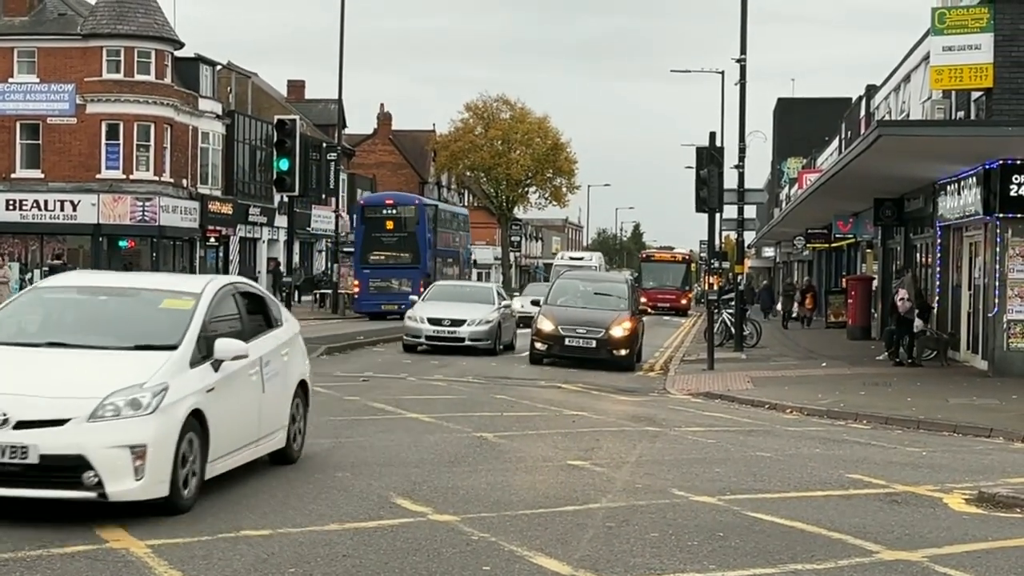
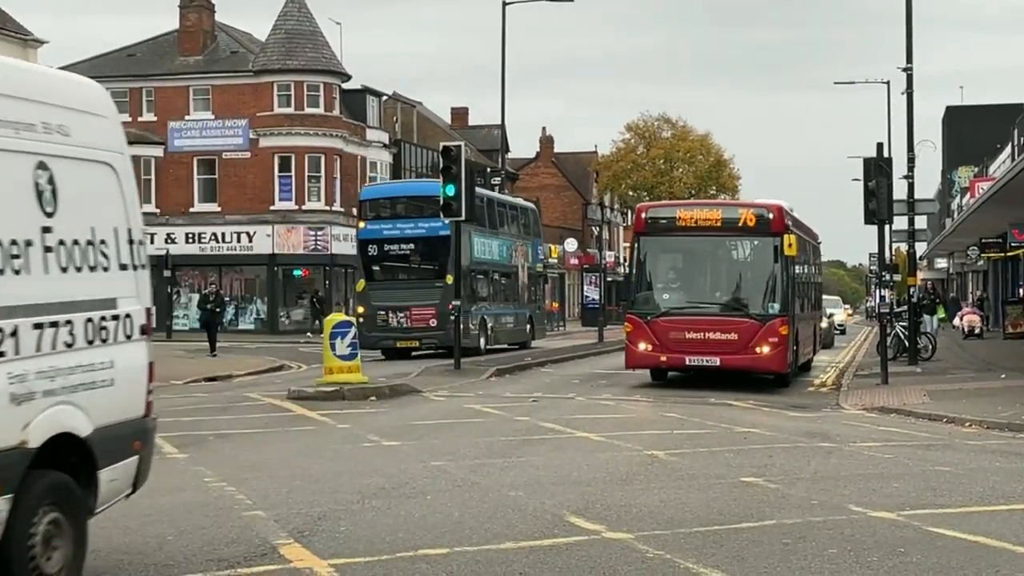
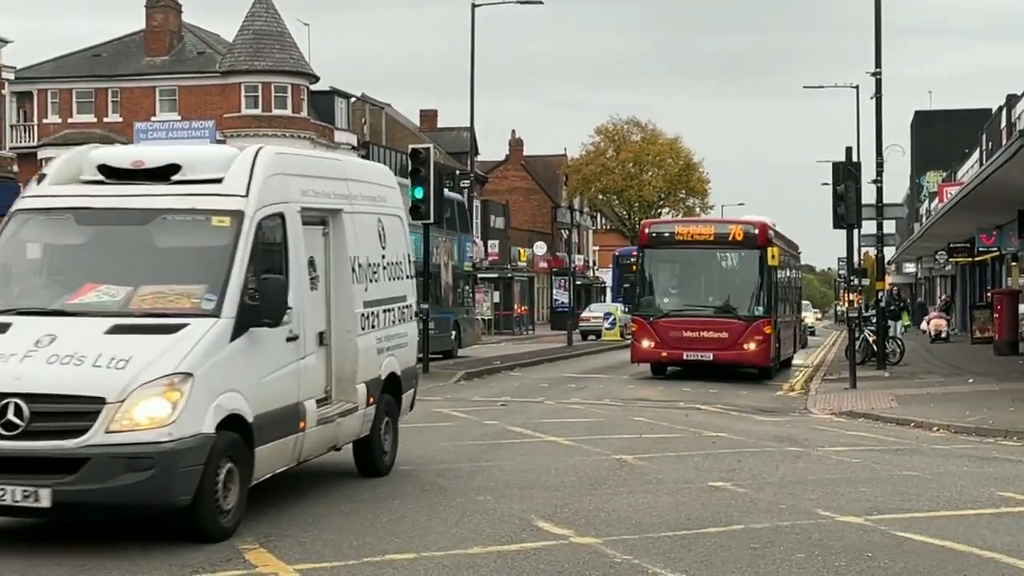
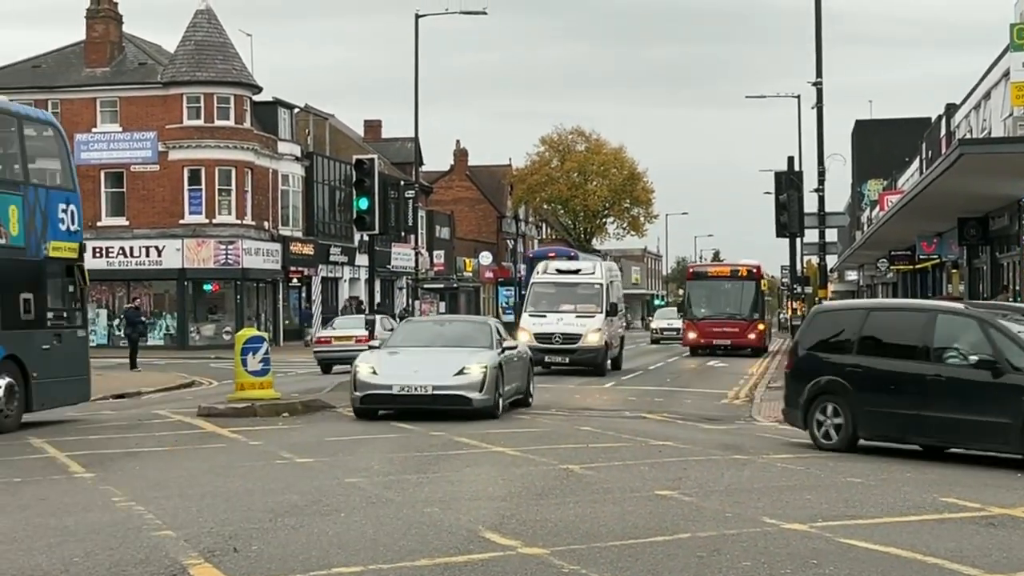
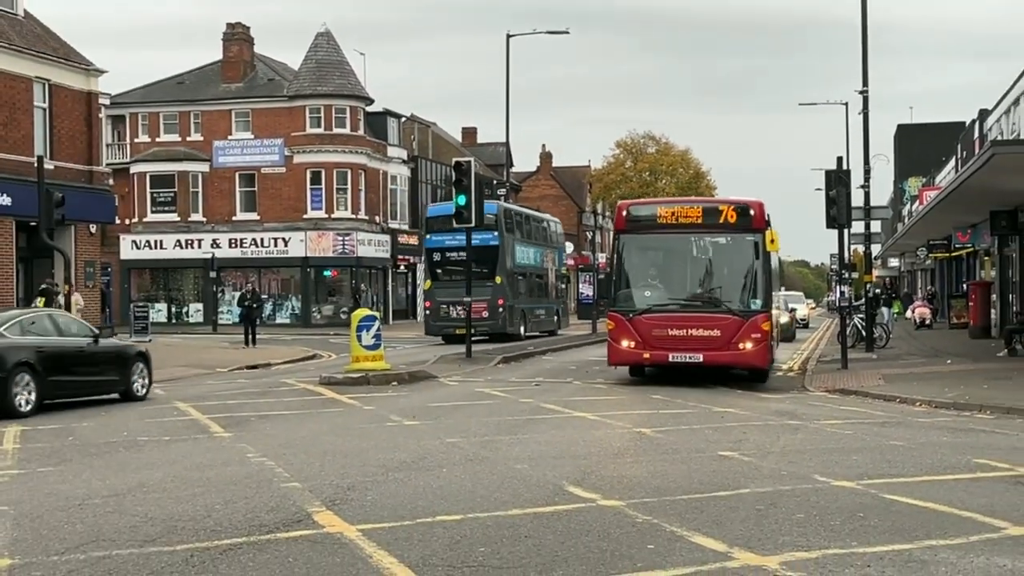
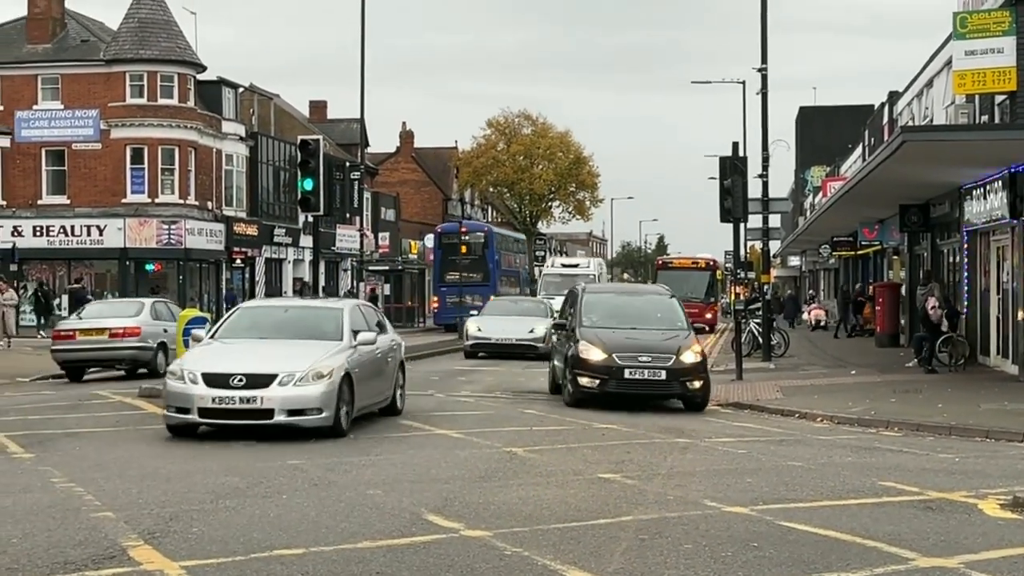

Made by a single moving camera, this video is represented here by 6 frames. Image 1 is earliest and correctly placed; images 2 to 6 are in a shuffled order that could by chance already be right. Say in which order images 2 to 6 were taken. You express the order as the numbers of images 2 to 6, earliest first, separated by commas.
6, 4, 3, 2, 5
